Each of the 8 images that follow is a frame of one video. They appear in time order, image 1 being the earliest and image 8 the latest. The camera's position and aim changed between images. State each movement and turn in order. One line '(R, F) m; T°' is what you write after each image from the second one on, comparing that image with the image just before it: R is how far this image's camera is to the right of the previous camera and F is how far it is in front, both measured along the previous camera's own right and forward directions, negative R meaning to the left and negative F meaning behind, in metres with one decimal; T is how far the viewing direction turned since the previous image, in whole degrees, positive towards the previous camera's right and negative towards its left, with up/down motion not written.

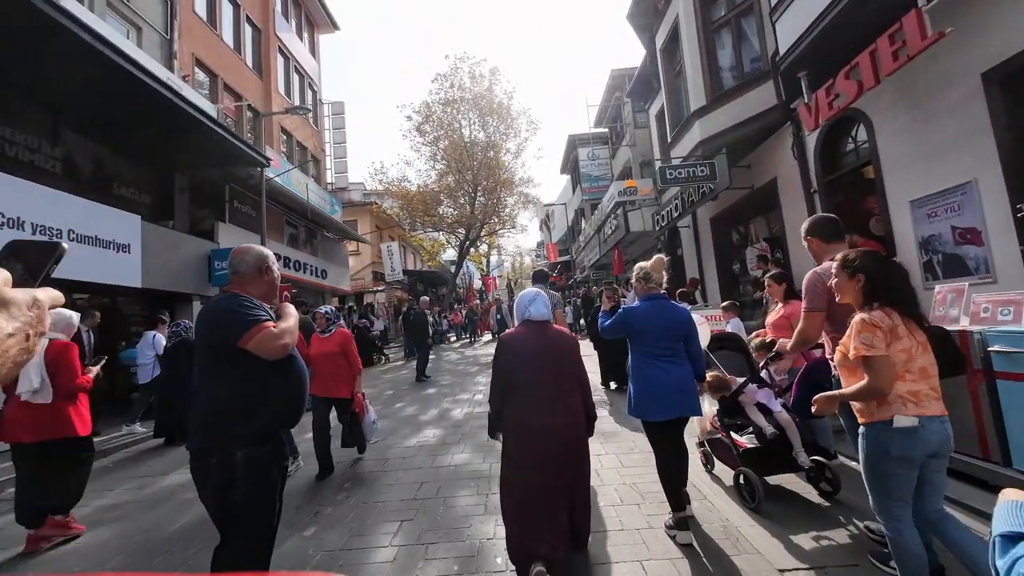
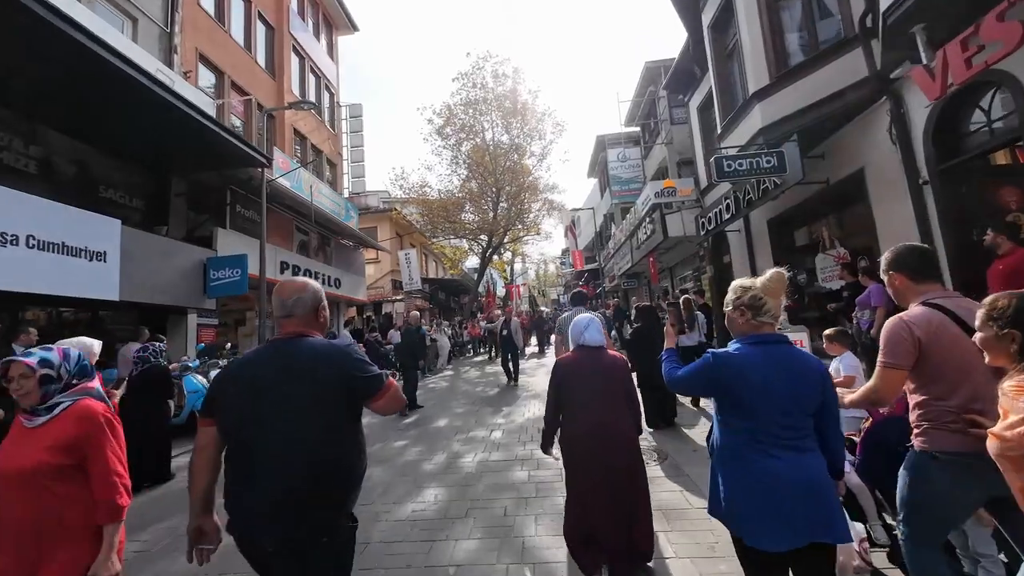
(0.0, +1.5) m; -3°
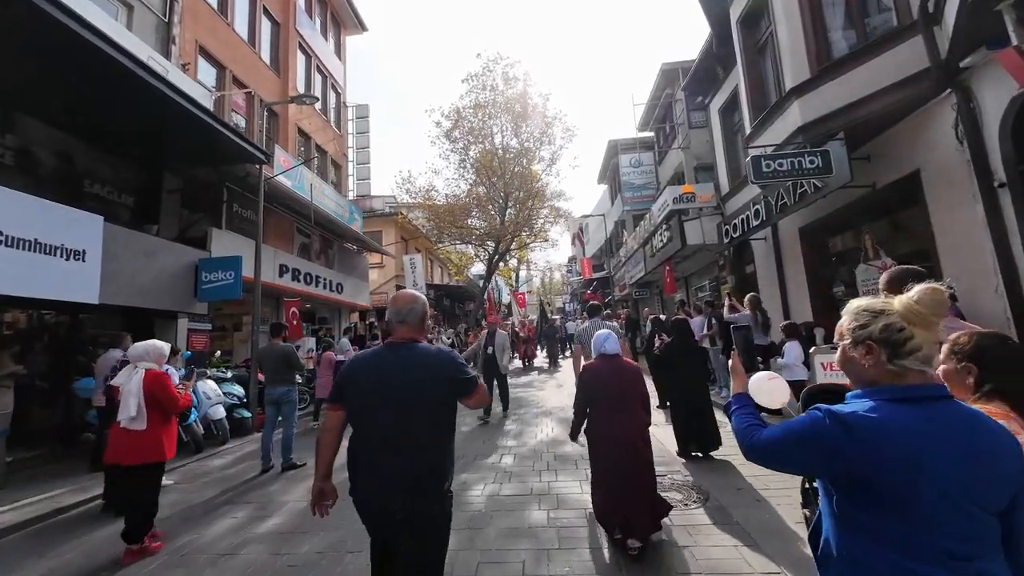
(-0.2, +0.8) m; -1°
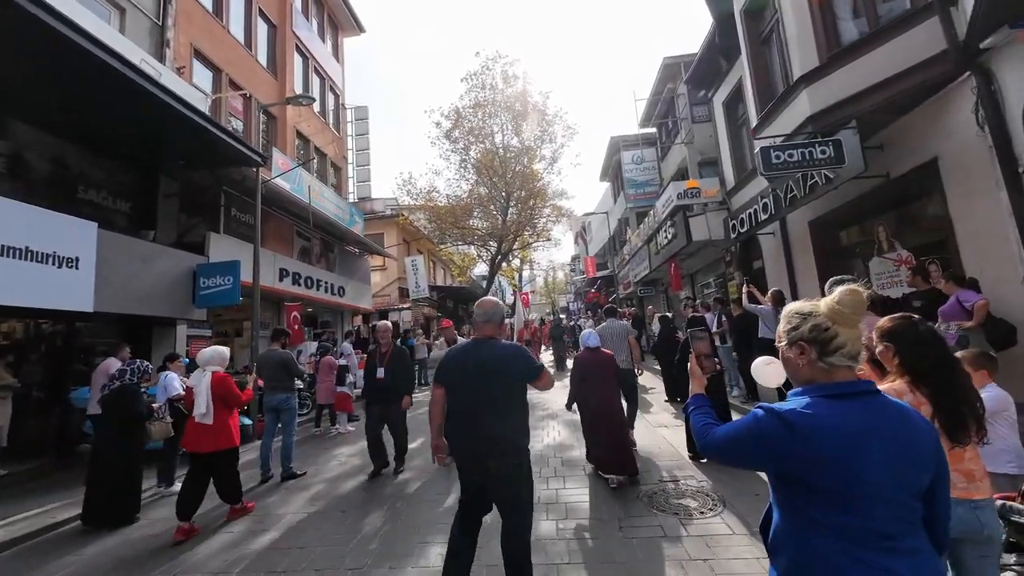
(0.0, +0.2) m; 0°
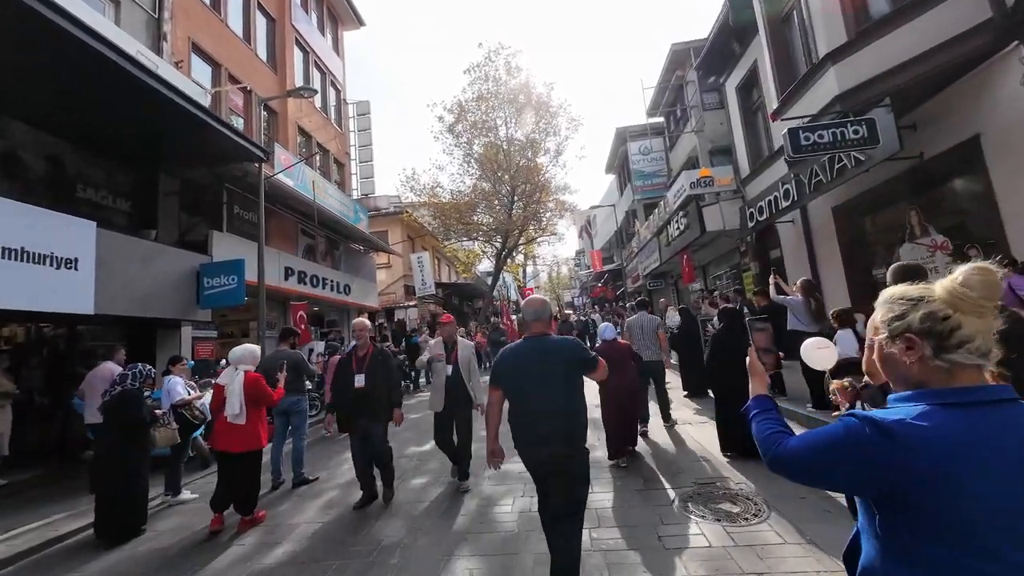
(-0.2, +0.3) m; 0°
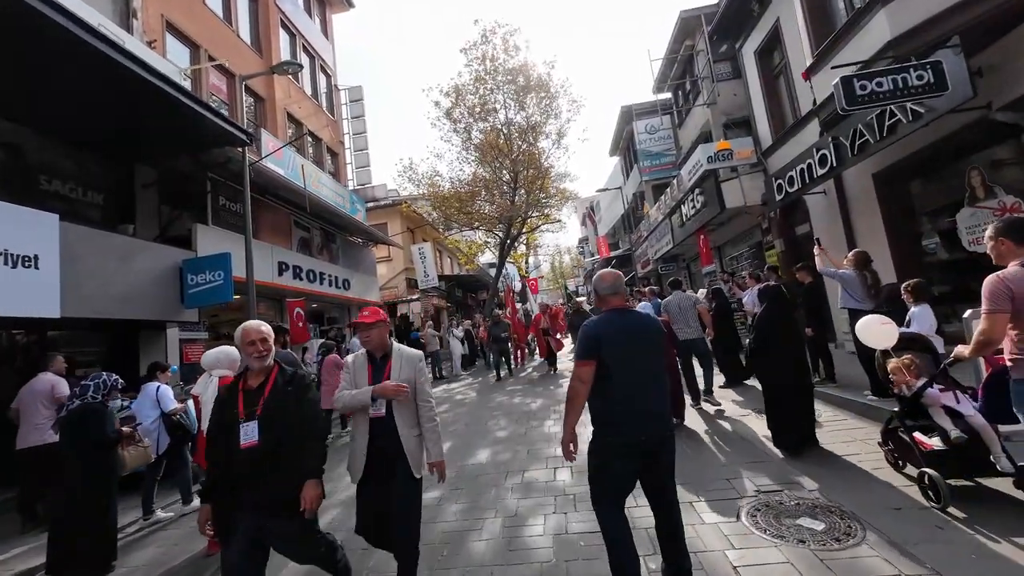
(-0.2, +0.8) m; 0°
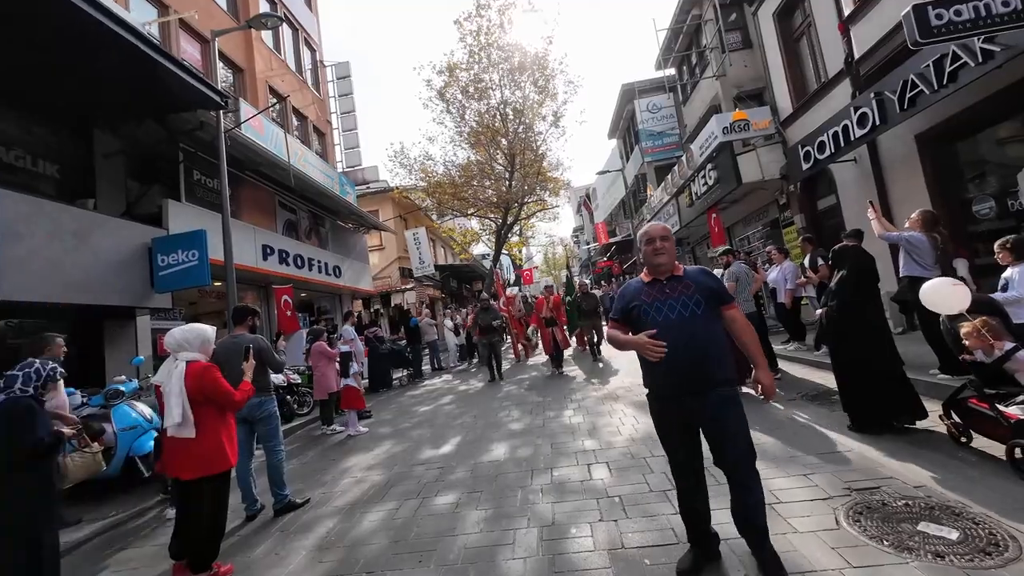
(-0.4, +0.9) m; +1°
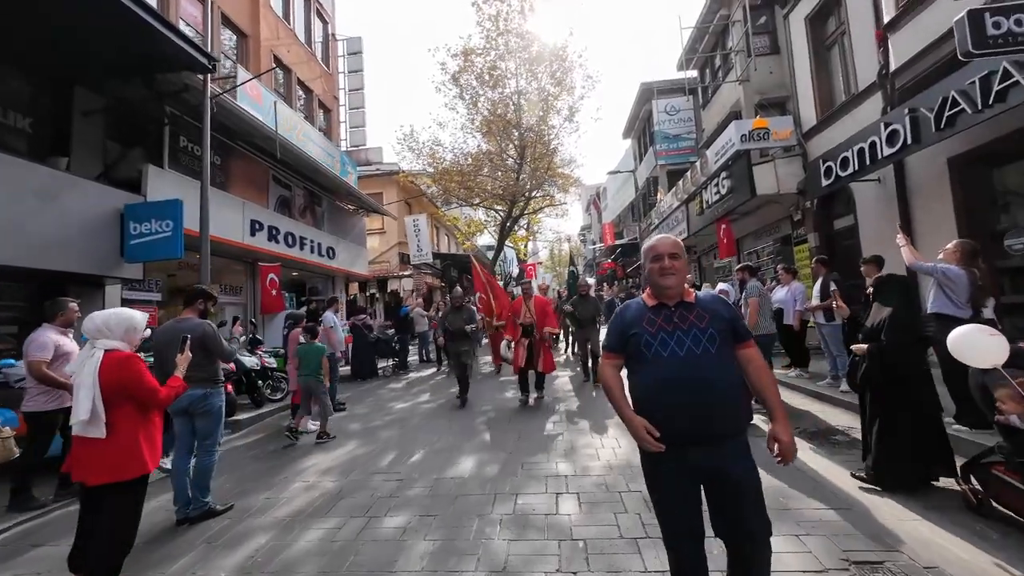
(+0.3, +0.5) m; -1°
